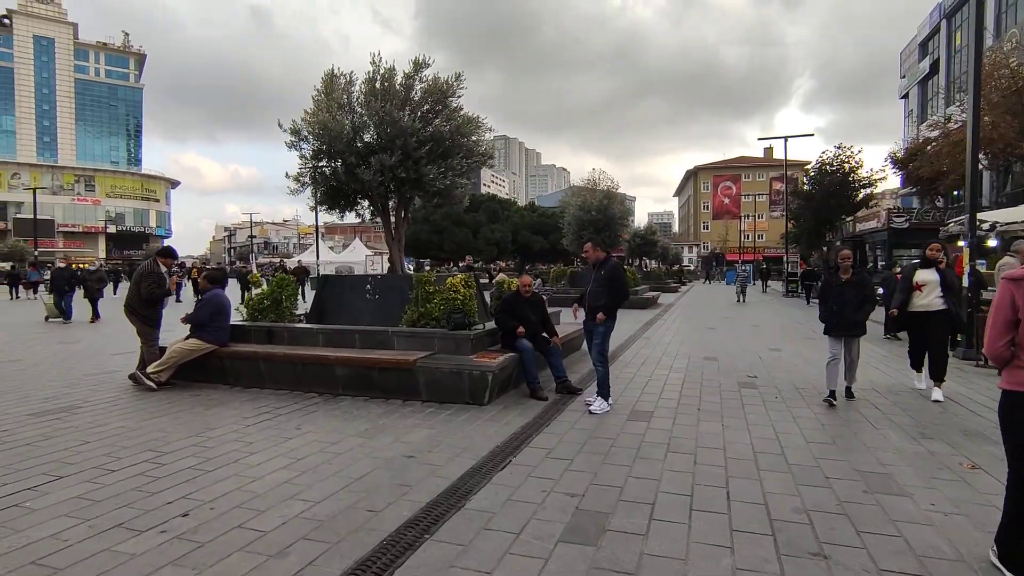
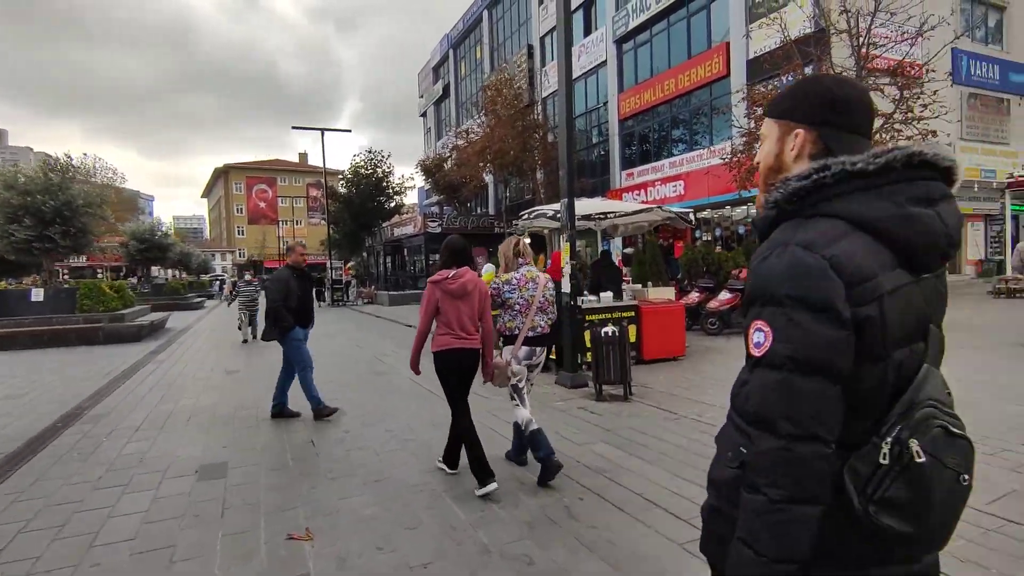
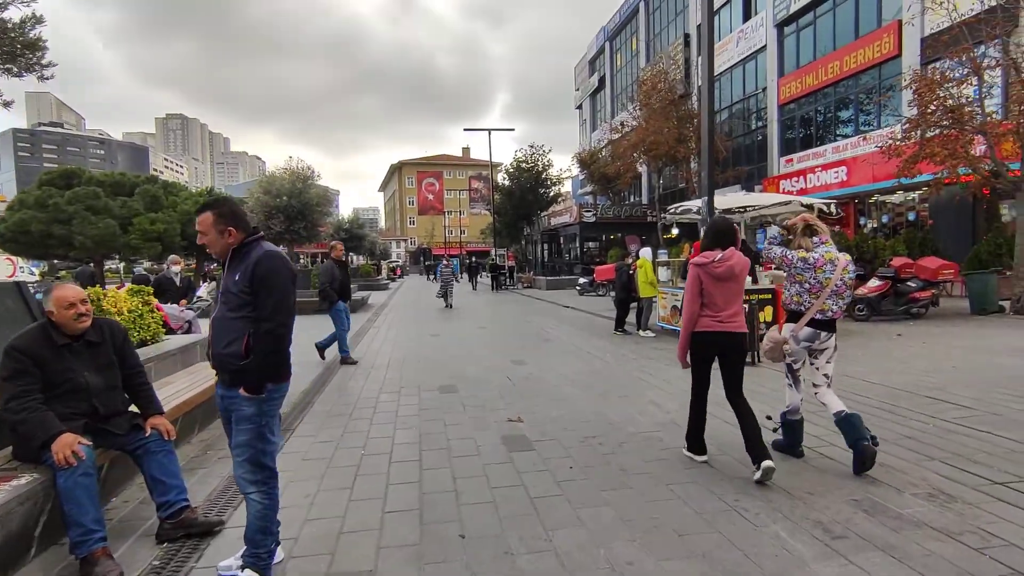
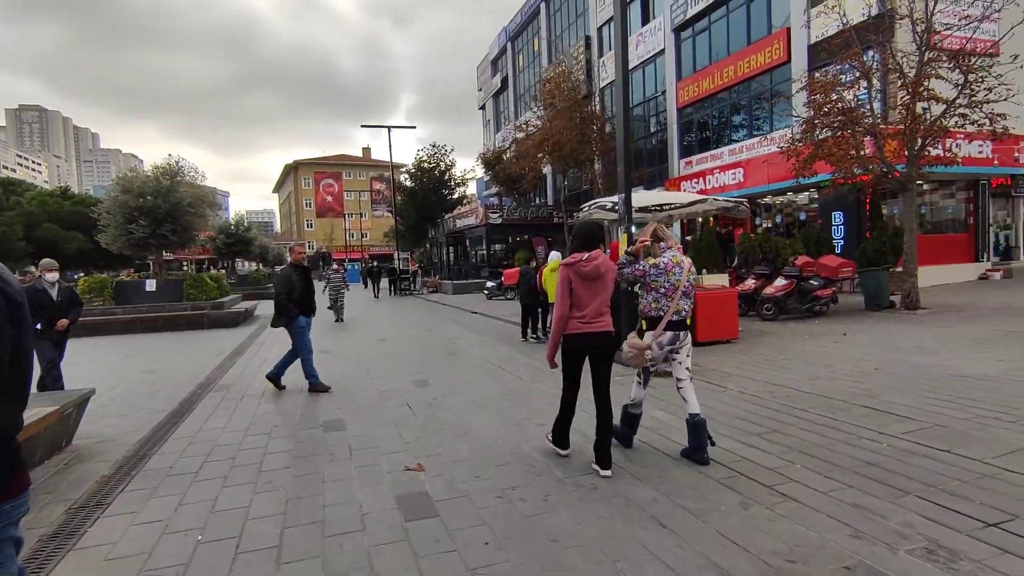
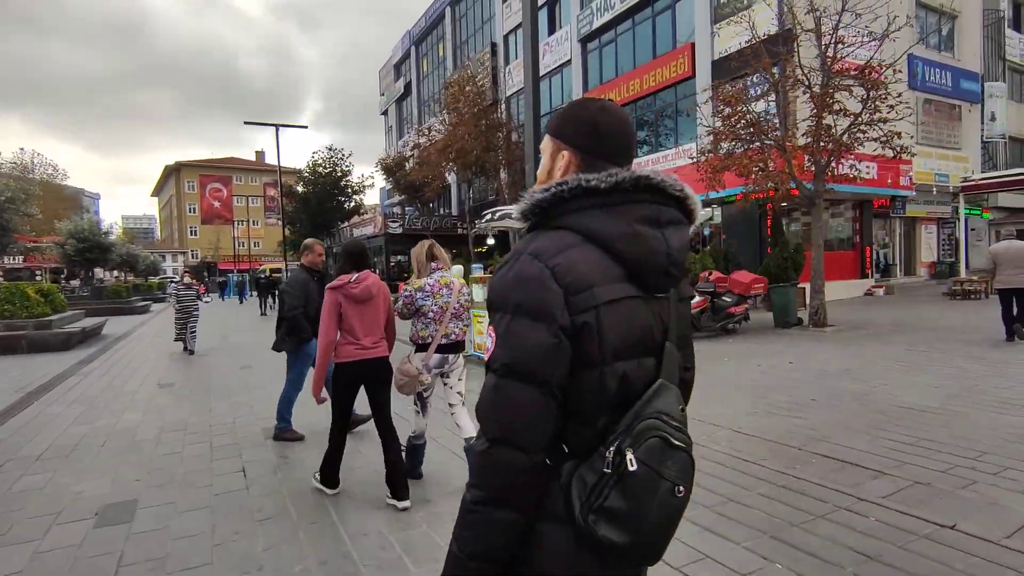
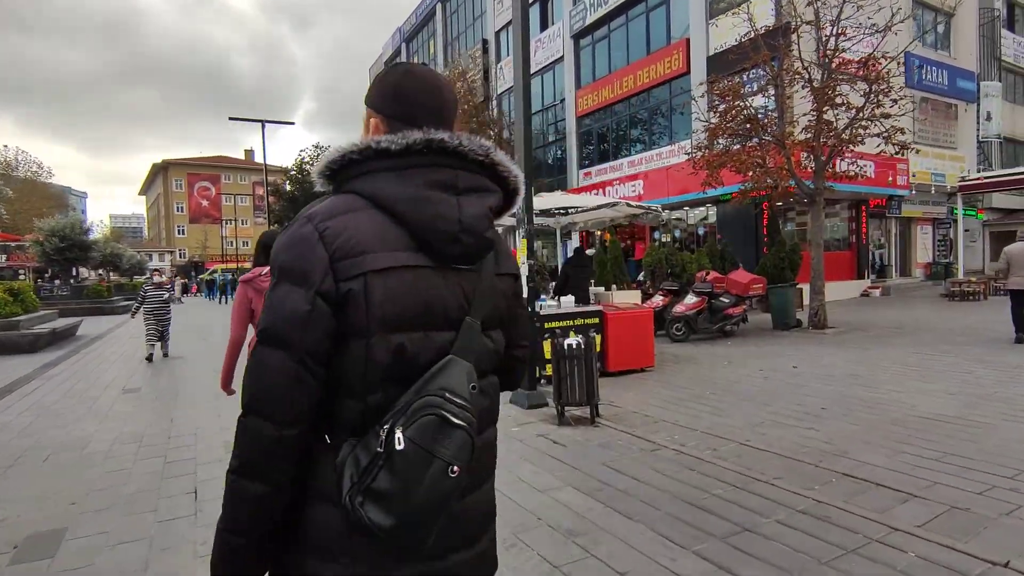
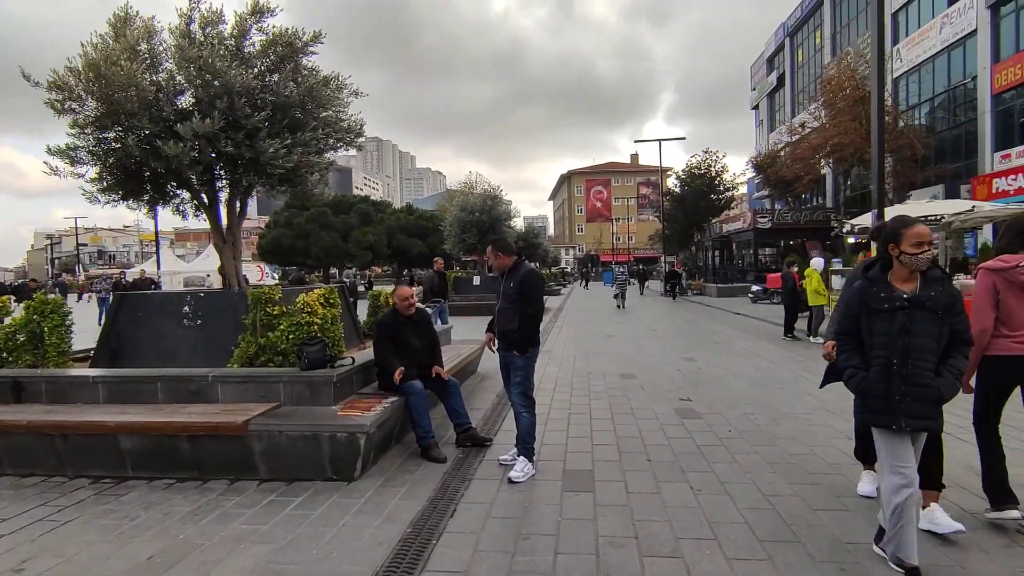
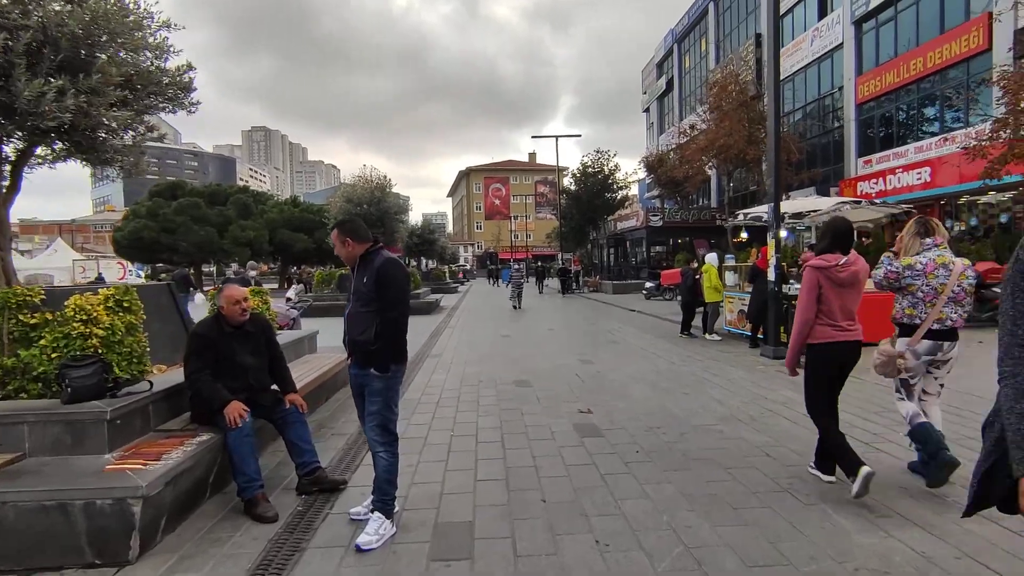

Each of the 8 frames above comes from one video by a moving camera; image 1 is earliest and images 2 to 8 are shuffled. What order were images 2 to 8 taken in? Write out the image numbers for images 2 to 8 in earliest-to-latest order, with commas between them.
7, 8, 3, 4, 2, 5, 6
